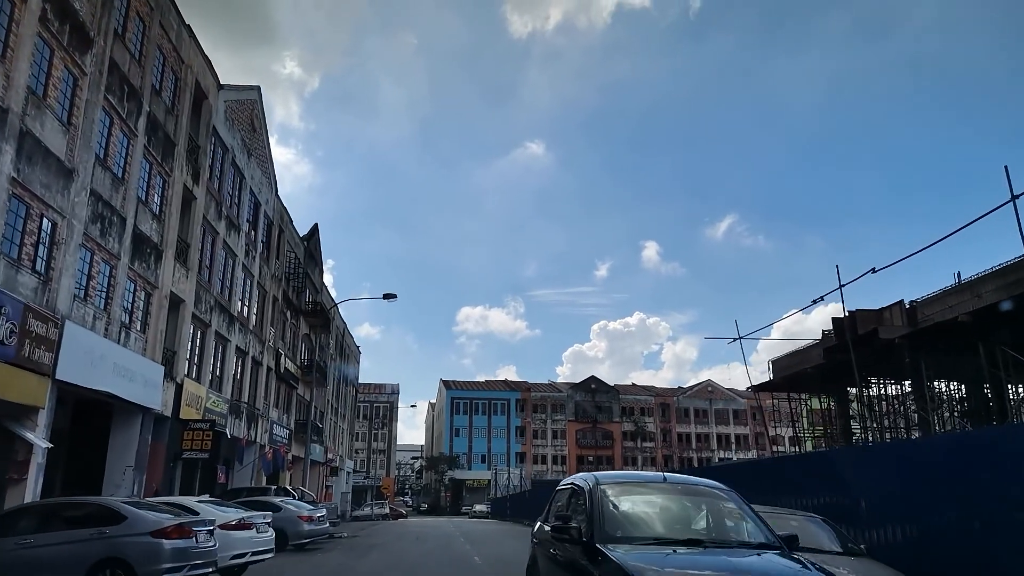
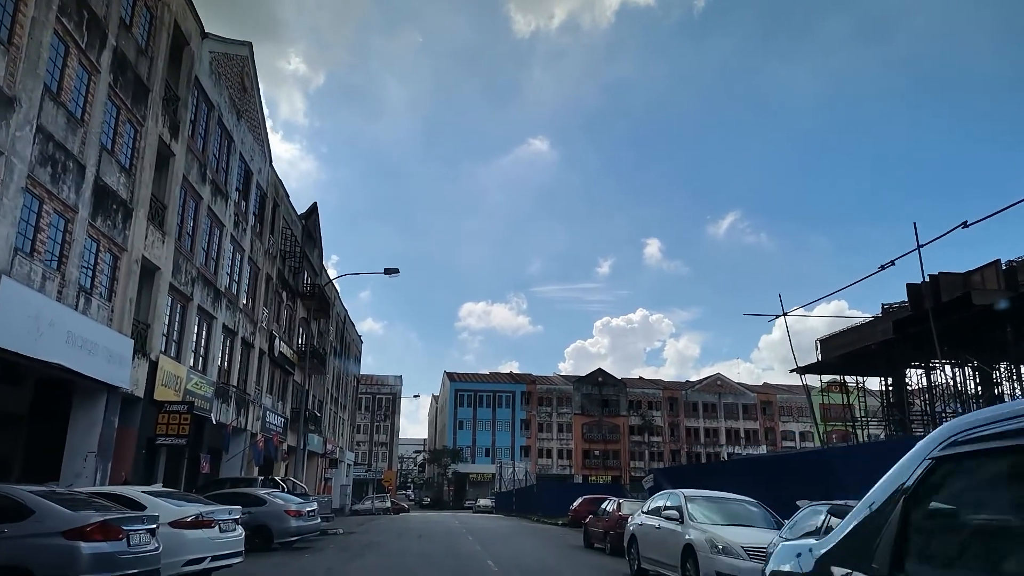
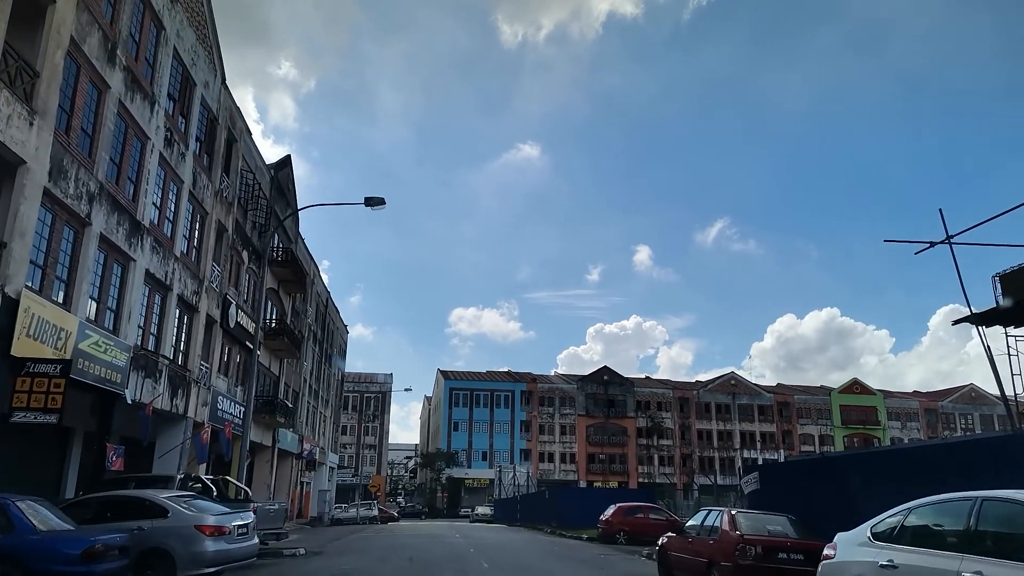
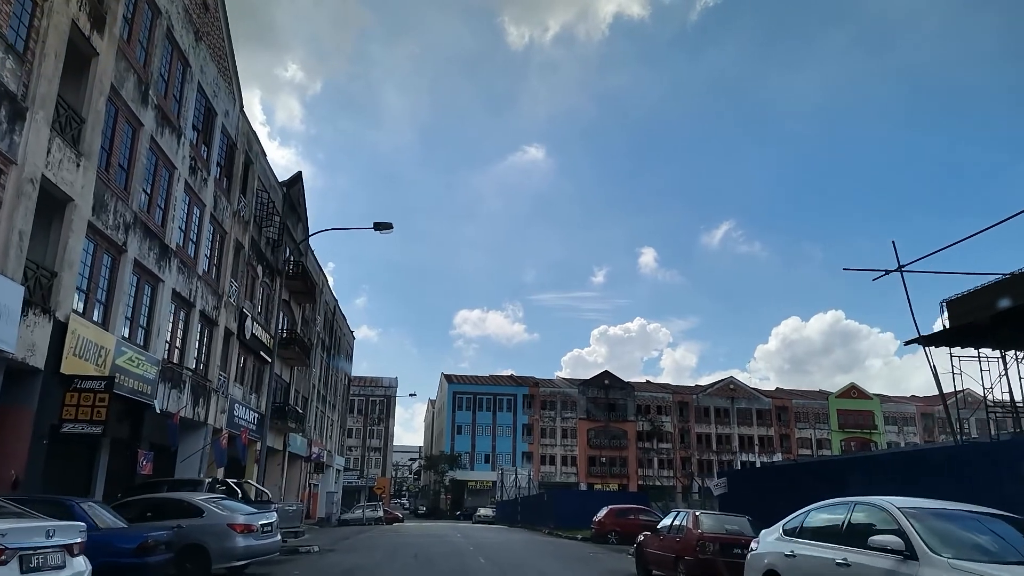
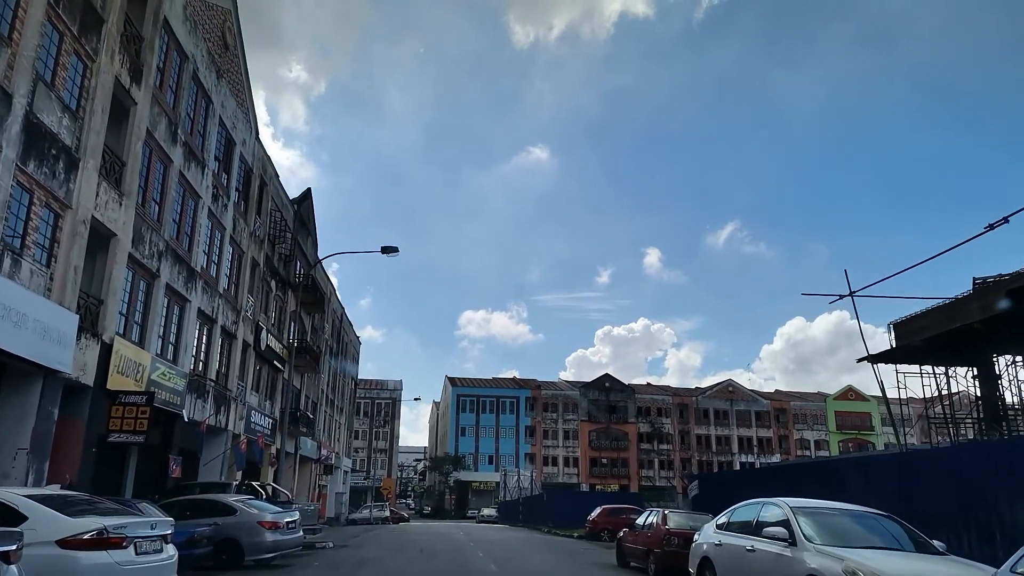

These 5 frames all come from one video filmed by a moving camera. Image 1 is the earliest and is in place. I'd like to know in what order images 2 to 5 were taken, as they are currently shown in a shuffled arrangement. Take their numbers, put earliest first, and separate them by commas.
2, 5, 4, 3
